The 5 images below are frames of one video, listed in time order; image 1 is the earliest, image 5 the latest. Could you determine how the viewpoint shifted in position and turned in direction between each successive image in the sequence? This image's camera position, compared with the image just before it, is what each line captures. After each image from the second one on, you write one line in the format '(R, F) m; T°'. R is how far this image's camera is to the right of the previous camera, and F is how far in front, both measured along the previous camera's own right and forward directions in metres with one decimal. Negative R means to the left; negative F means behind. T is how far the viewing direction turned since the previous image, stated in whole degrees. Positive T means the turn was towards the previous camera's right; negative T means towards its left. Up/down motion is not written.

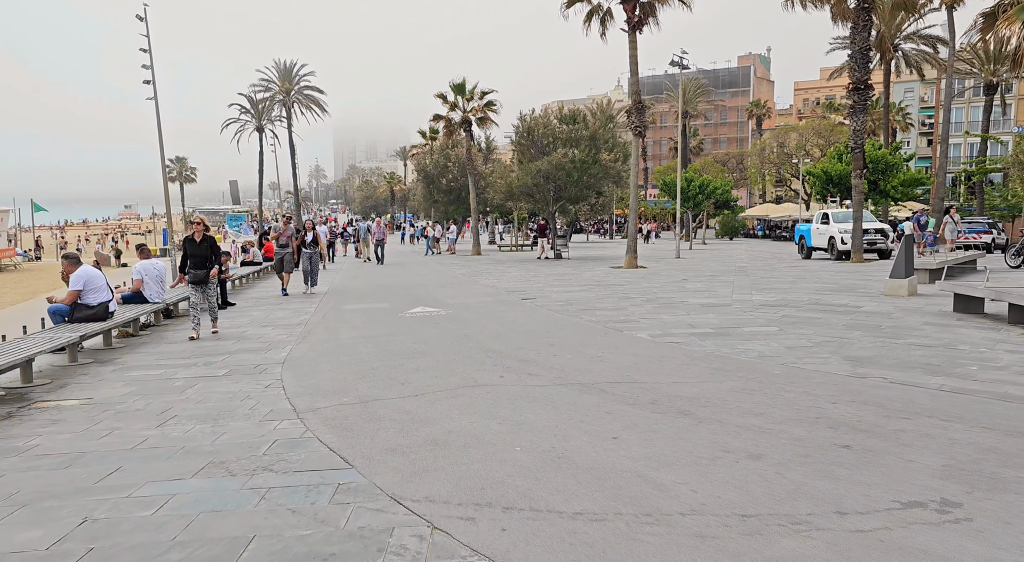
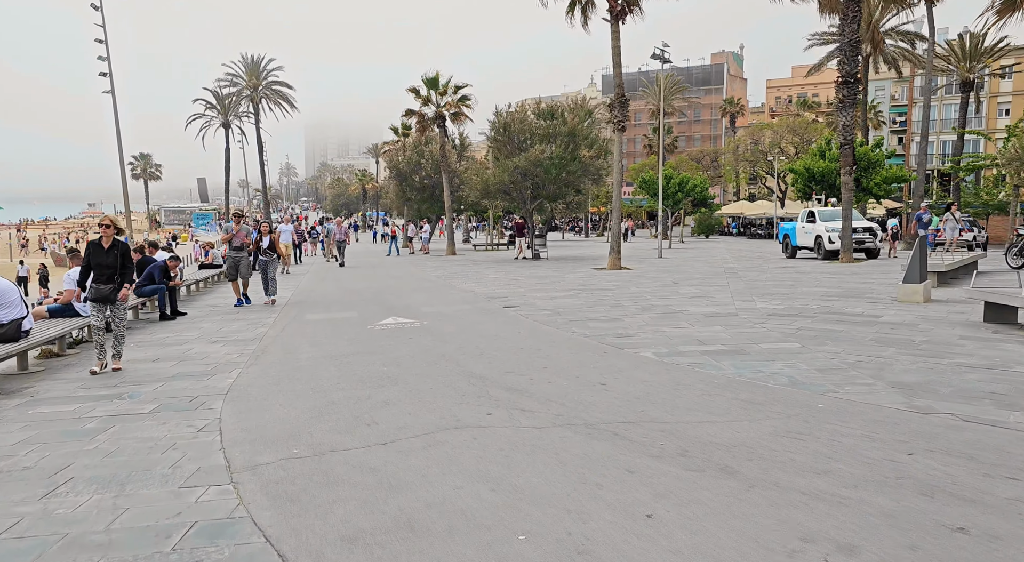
(-0.1, +1.2) m; +2°
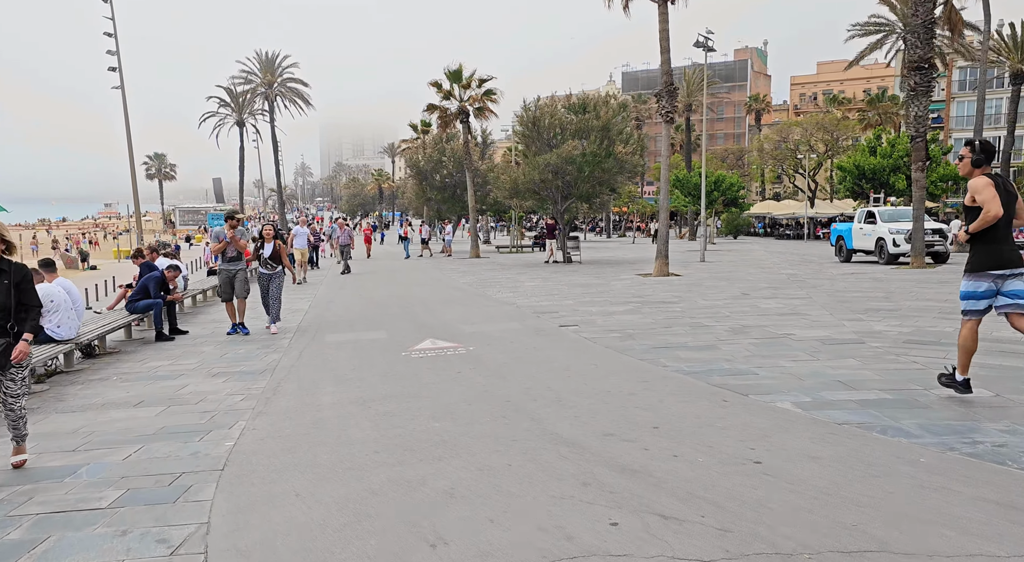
(-0.7, +2.0) m; -1°
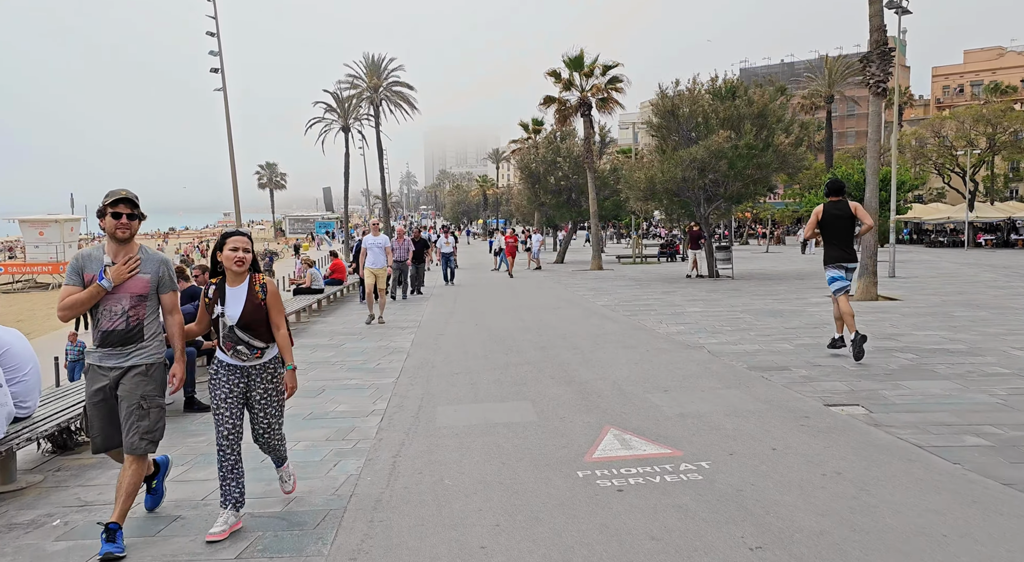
(-1.2, +4.3) m; -8°
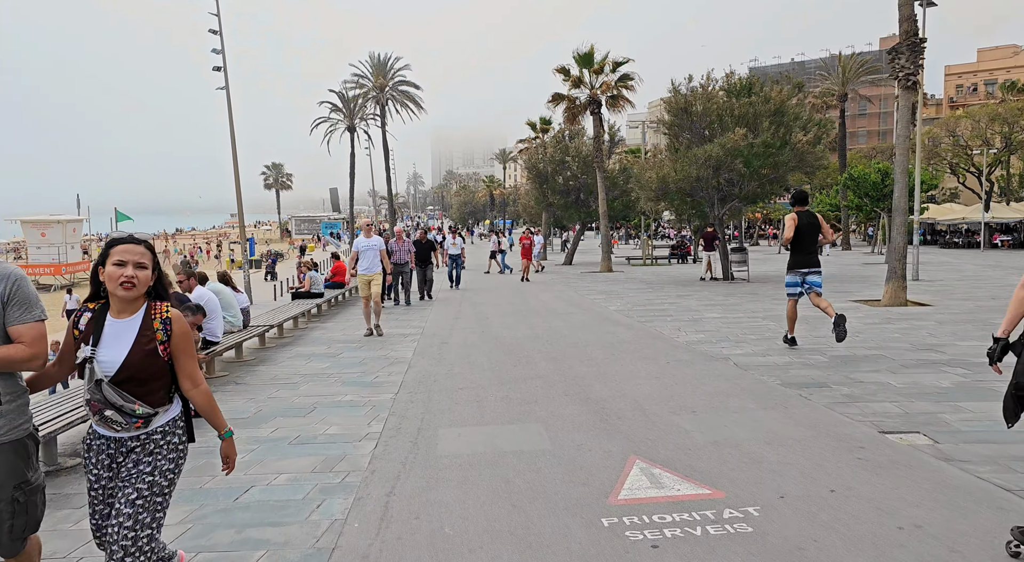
(0.0, +0.8) m; -1°
